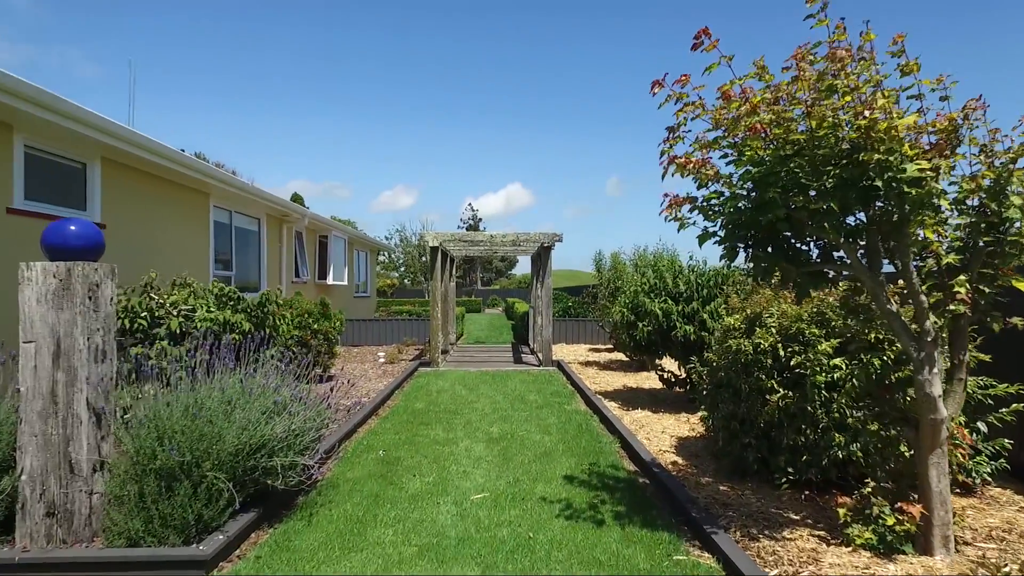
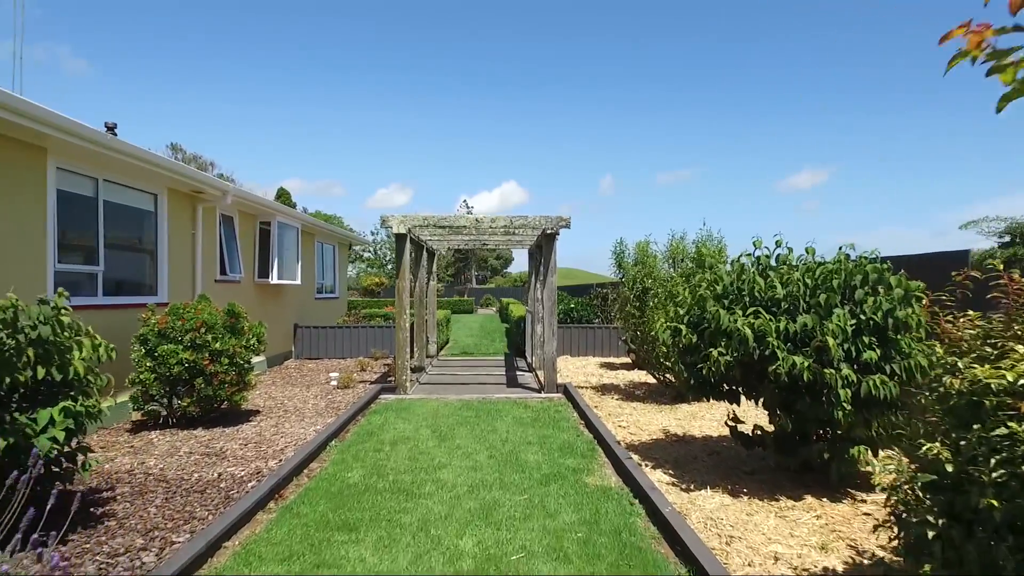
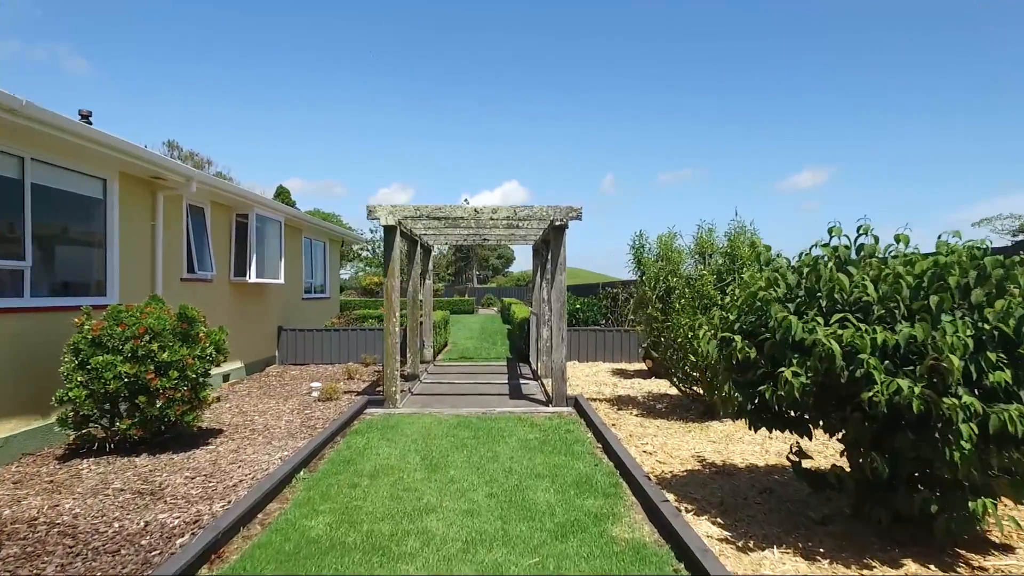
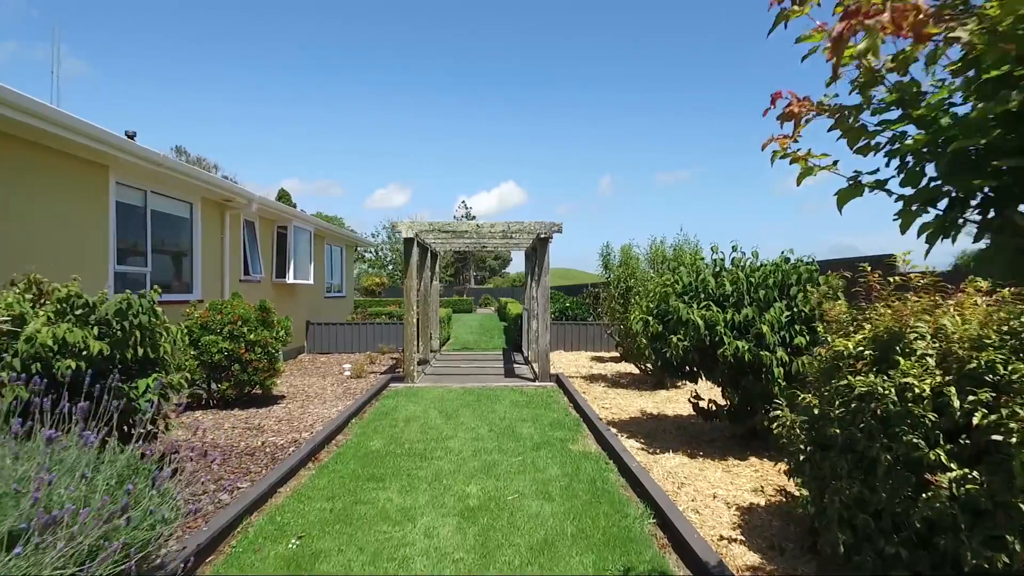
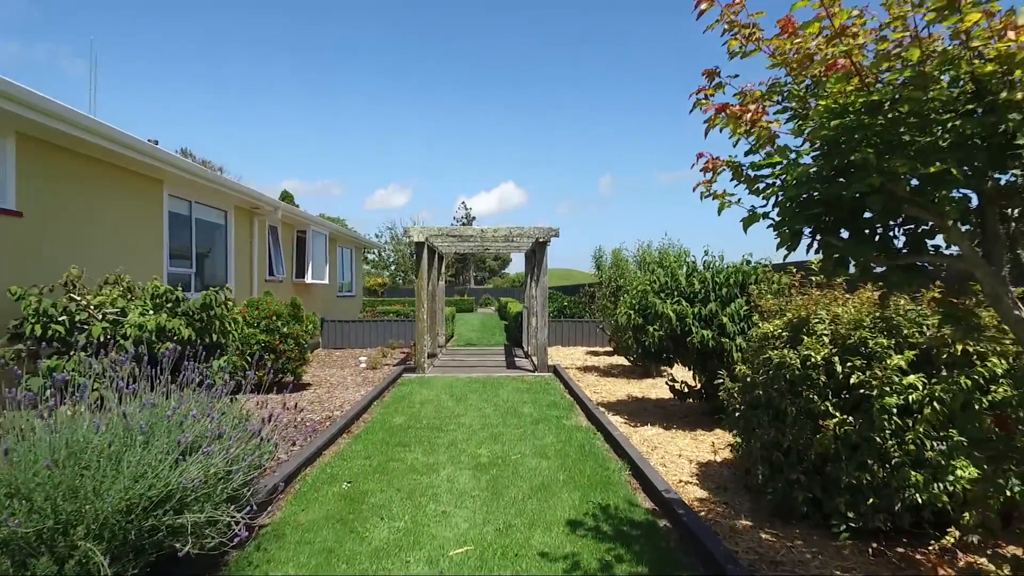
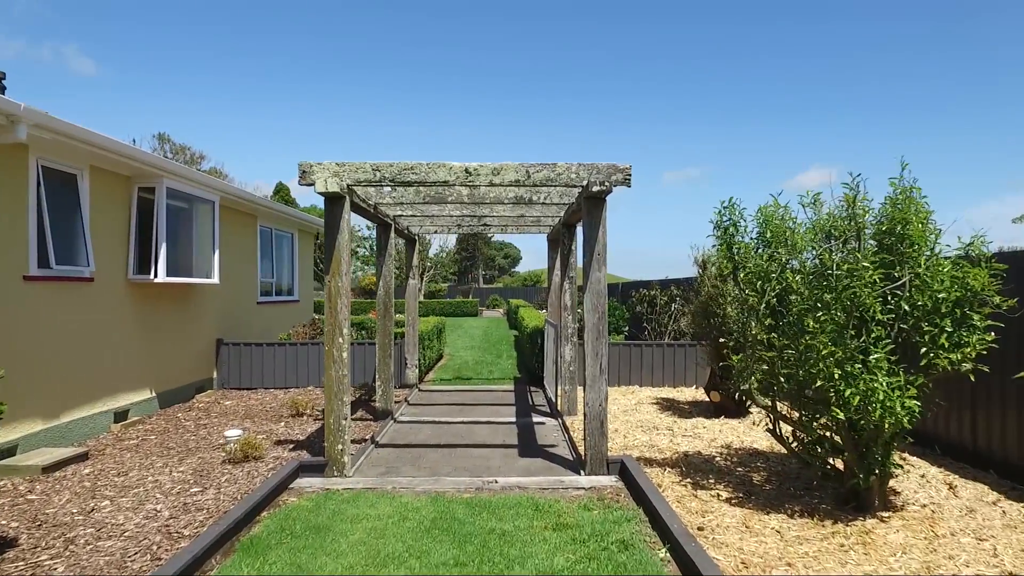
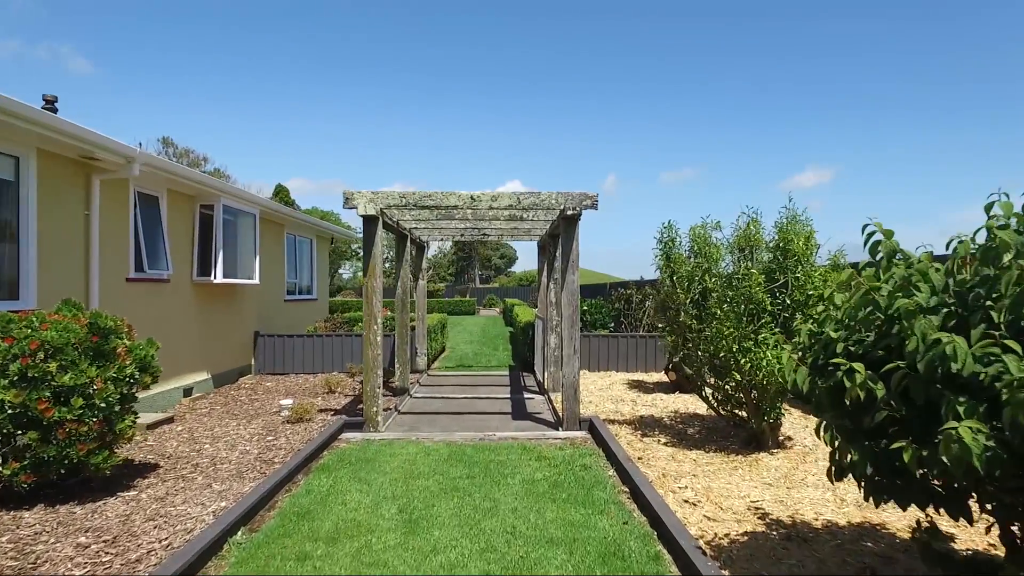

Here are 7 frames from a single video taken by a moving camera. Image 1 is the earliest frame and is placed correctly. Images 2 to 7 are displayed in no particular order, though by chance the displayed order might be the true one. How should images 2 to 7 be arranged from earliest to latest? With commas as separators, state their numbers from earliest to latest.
5, 4, 2, 3, 7, 6
